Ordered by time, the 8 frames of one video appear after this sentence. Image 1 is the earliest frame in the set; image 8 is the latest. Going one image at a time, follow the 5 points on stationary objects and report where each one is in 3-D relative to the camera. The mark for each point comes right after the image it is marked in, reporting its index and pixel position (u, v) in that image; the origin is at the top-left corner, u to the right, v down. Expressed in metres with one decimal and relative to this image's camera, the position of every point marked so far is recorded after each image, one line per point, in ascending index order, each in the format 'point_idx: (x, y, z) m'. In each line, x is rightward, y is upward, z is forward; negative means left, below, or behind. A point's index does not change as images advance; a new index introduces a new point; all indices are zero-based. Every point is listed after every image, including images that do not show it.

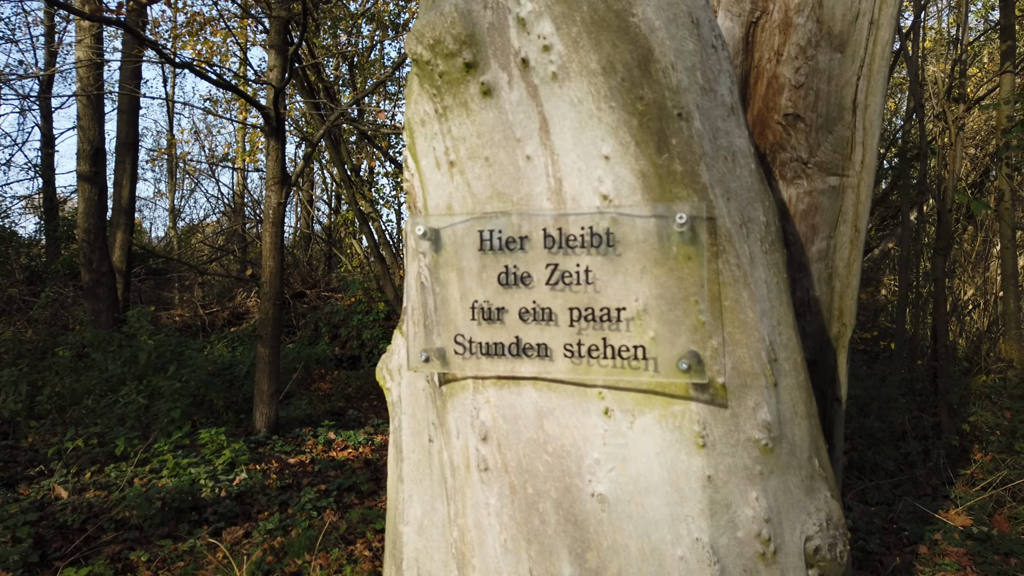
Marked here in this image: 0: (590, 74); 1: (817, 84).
0: (+0.1, +0.3, +1.2) m
1: (+0.7, +0.5, +1.7) m
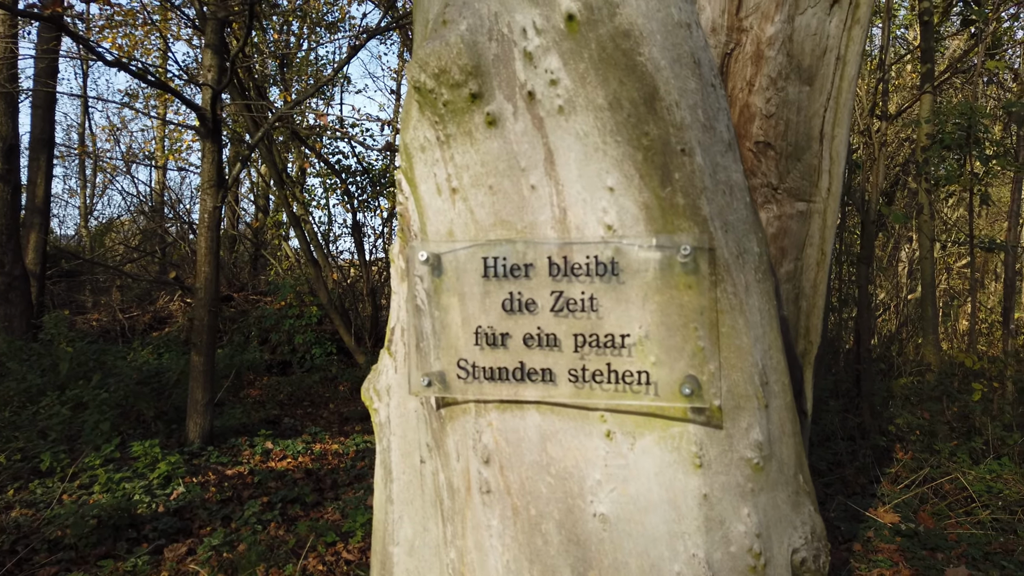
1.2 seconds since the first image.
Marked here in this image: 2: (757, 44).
0: (+0.1, +0.3, +1.3) m
1: (+0.6, +0.4, +1.8) m
2: (+0.5, +0.6, +1.7) m
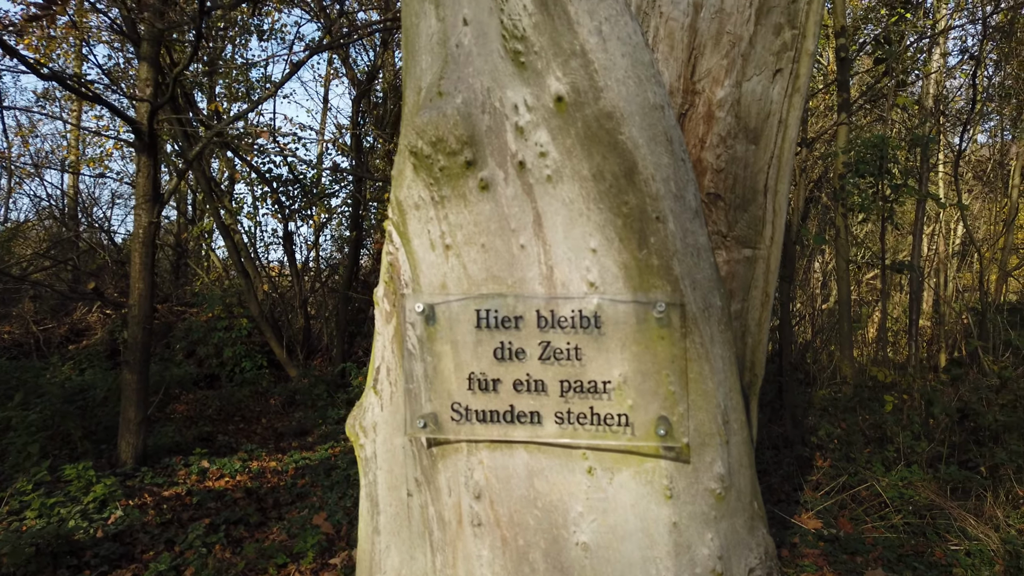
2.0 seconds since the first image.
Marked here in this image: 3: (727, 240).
0: (+0.1, +0.2, +1.4) m
1: (+0.6, +0.3, +2.0) m
2: (+0.5, +0.5, +1.9) m
3: (+0.6, +0.1, +2.0) m
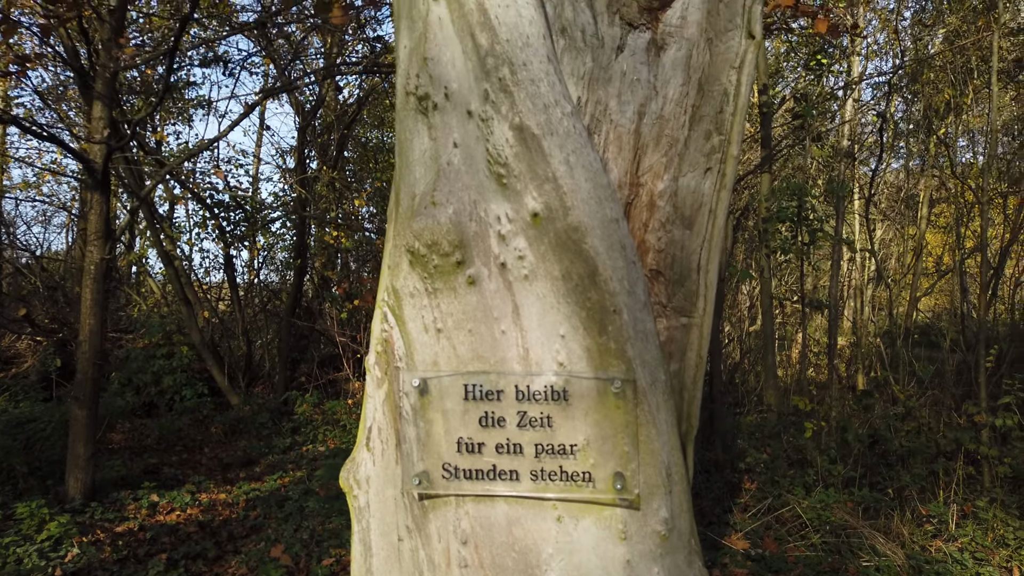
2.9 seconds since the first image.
0: (+0.1, 0.0, +1.7) m
1: (+0.5, +0.1, +2.3) m
2: (+0.4, +0.3, +2.3) m
3: (+0.5, -0.1, +2.4) m
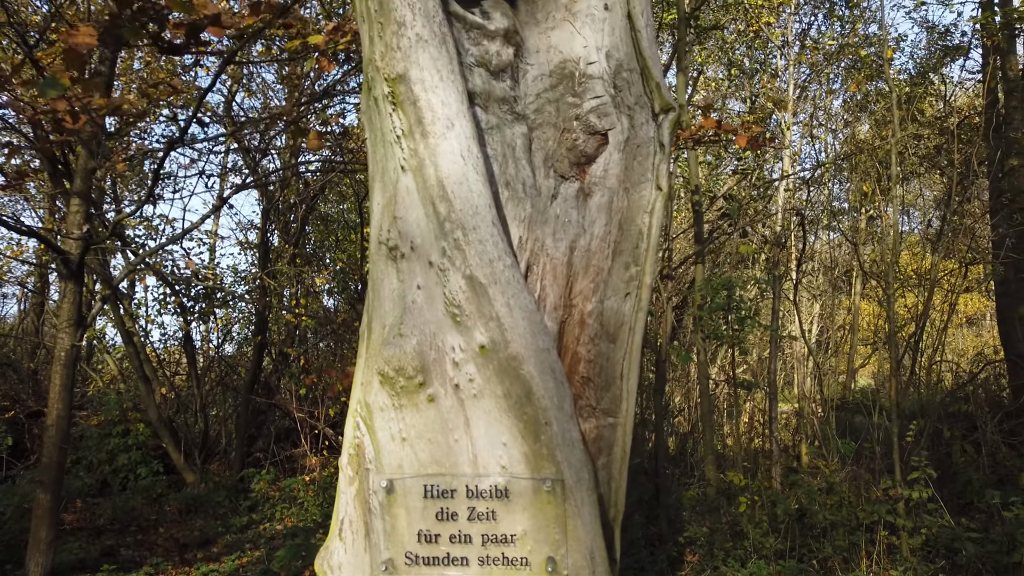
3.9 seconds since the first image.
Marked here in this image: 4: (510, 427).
0: (0.0, -0.3, +2.2) m
1: (+0.3, -0.3, +2.8) m
2: (+0.2, -0.1, +2.7) m
3: (+0.3, -0.5, +2.8) m
4: (0.0, -0.4, +2.2) m
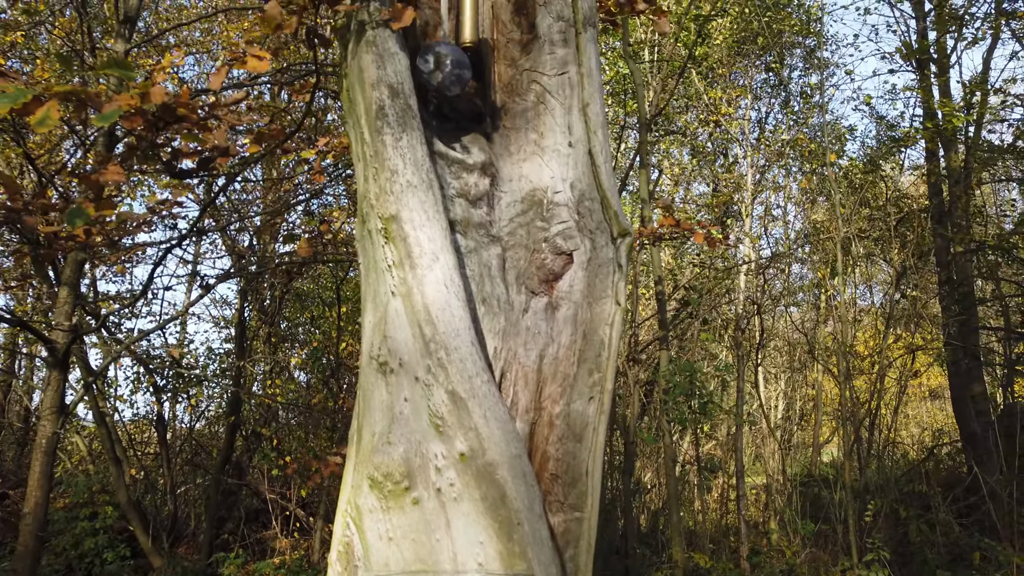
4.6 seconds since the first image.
0: (-0.1, -0.7, +2.4) m
1: (+0.2, -0.7, +3.1) m
2: (+0.1, -0.5, +3.0) m
3: (+0.2, -0.9, +3.1) m
4: (-0.1, -0.8, +2.4) m
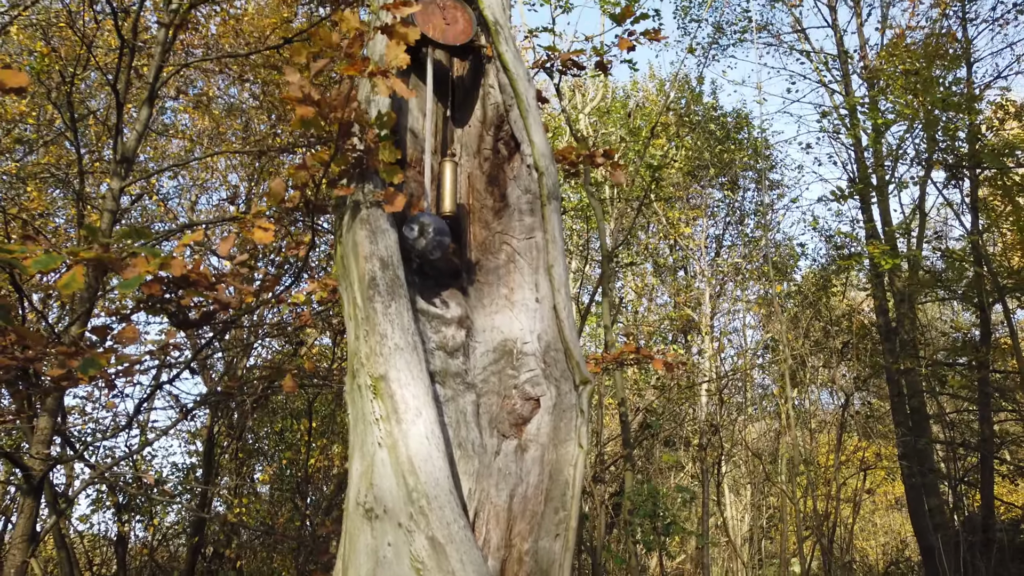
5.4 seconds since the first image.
0: (-0.2, -1.2, +2.7) m
1: (+0.1, -1.3, +3.3) m
2: (0.0, -1.1, +3.3) m
3: (+0.1, -1.5, +3.3) m
4: (-0.2, -1.3, +2.6) m
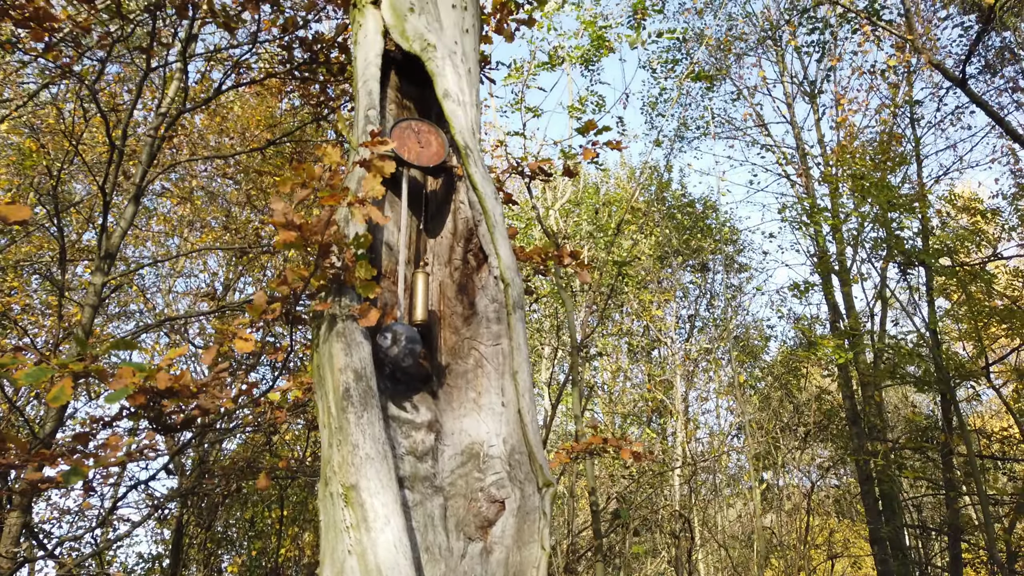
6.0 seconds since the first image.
0: (-0.3, -1.6, +2.7) m
1: (-0.1, -1.8, +3.4) m
2: (-0.1, -1.6, +3.4) m
3: (-0.1, -2.0, +3.3) m
4: (-0.3, -1.7, +2.7) m
